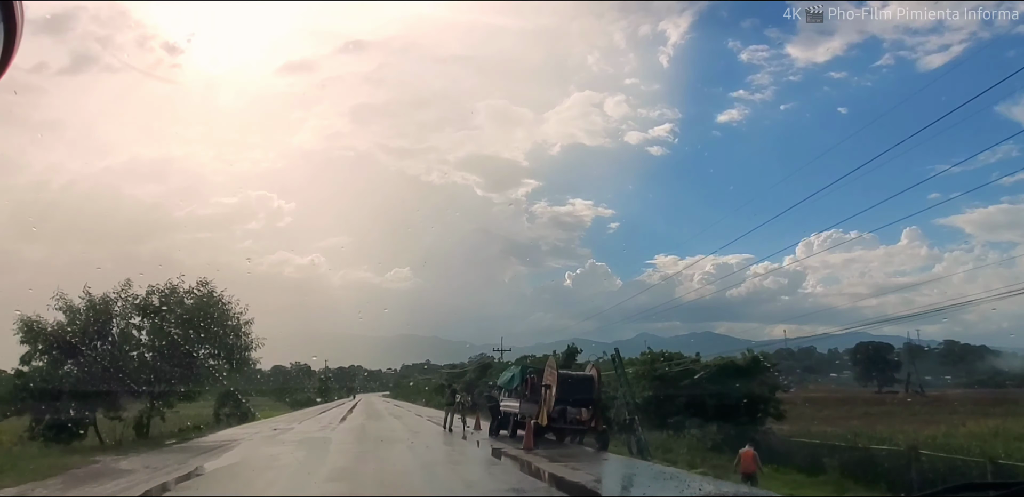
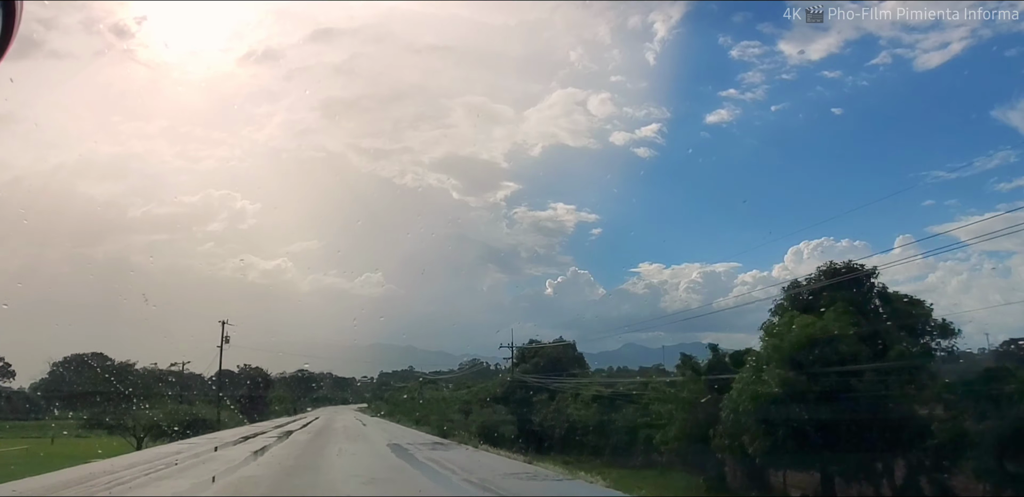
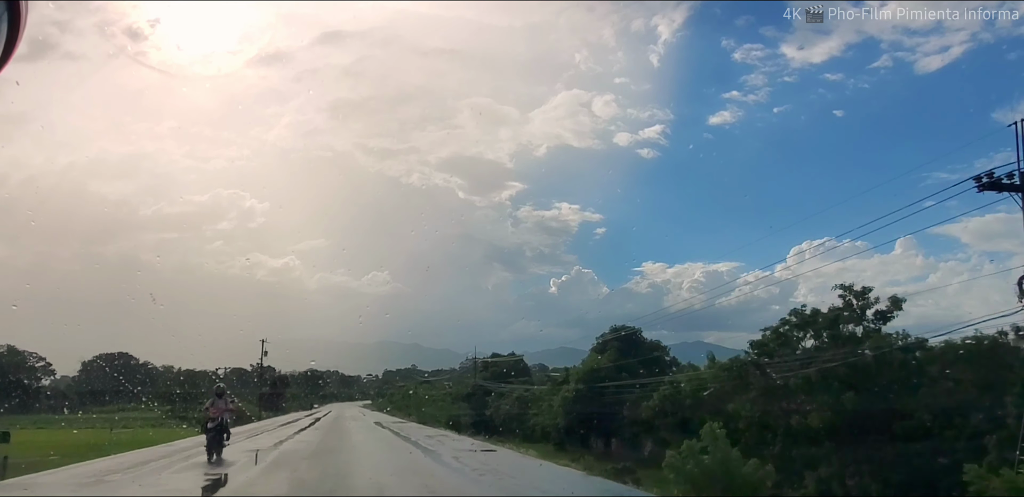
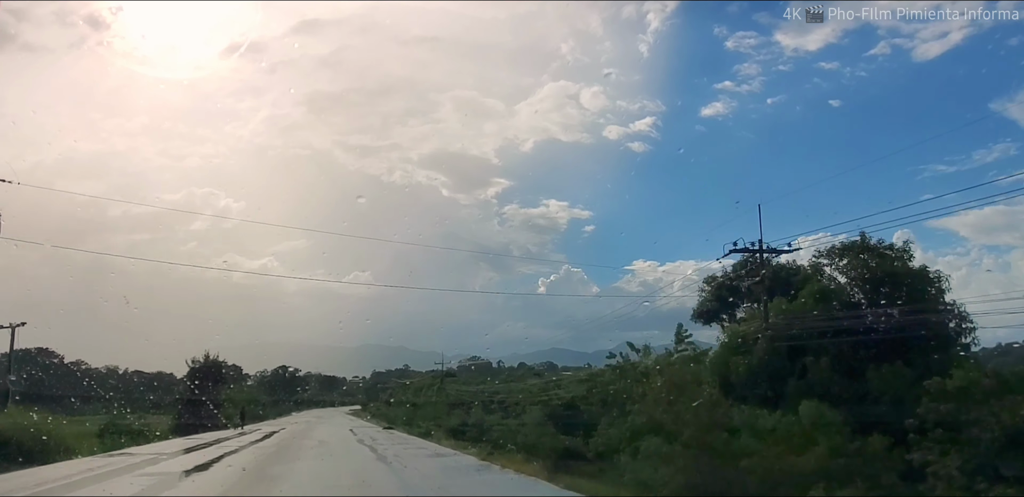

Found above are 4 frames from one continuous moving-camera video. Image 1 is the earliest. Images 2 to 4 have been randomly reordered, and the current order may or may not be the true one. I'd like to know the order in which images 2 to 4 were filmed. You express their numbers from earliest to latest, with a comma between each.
3, 2, 4
